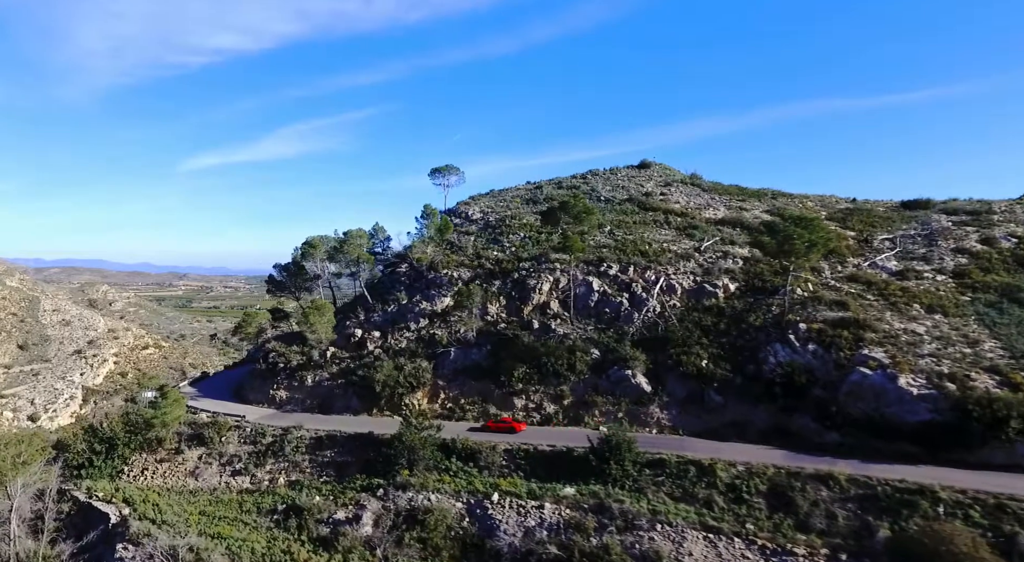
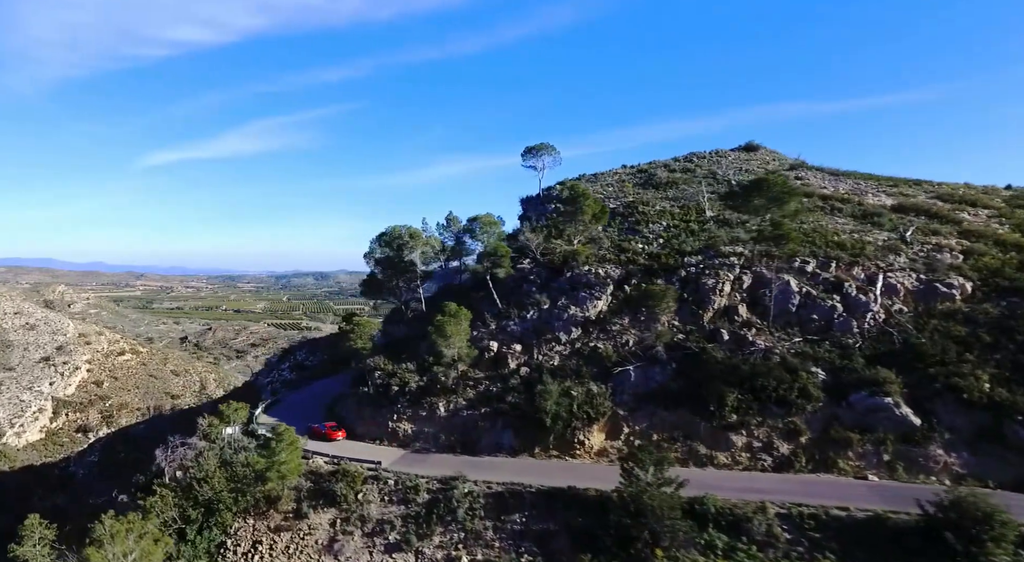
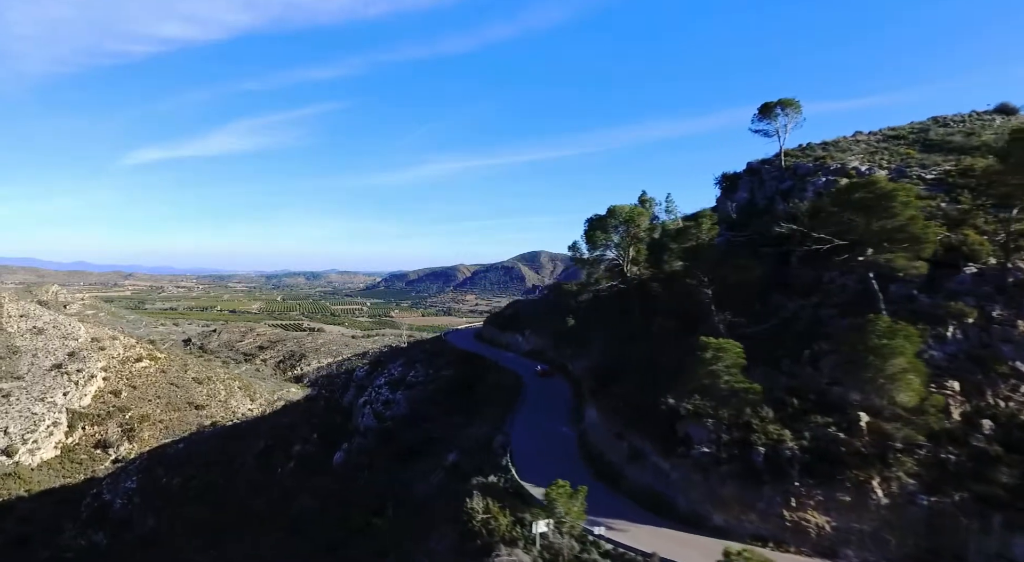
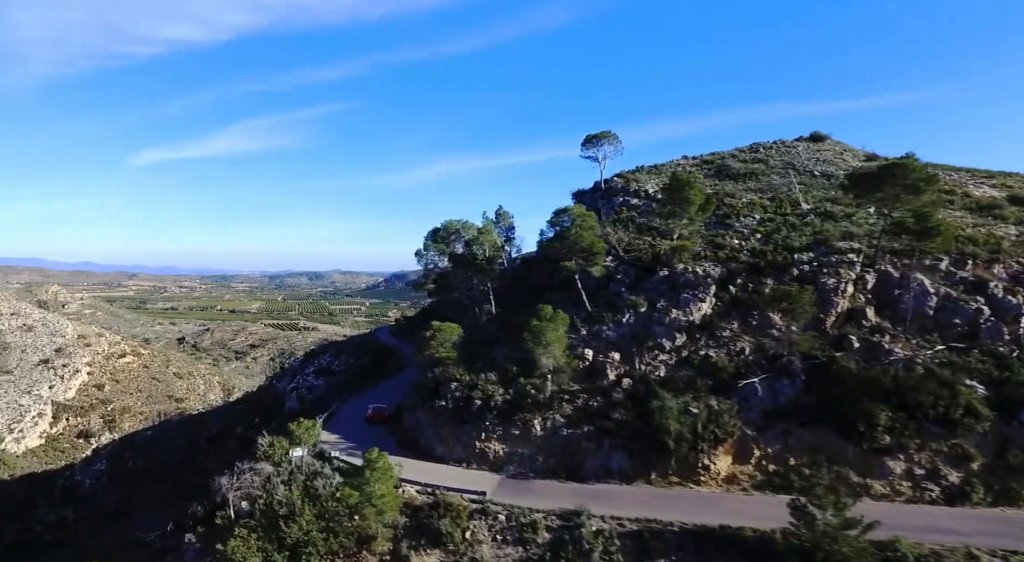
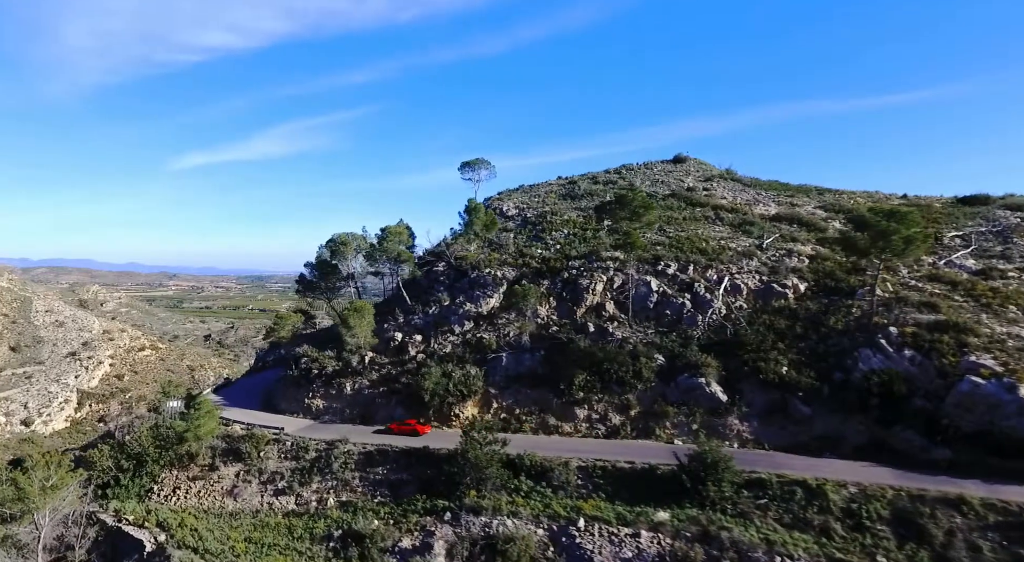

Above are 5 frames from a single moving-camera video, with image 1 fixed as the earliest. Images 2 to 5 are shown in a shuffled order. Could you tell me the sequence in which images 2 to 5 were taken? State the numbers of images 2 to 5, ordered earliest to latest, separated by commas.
5, 2, 4, 3
